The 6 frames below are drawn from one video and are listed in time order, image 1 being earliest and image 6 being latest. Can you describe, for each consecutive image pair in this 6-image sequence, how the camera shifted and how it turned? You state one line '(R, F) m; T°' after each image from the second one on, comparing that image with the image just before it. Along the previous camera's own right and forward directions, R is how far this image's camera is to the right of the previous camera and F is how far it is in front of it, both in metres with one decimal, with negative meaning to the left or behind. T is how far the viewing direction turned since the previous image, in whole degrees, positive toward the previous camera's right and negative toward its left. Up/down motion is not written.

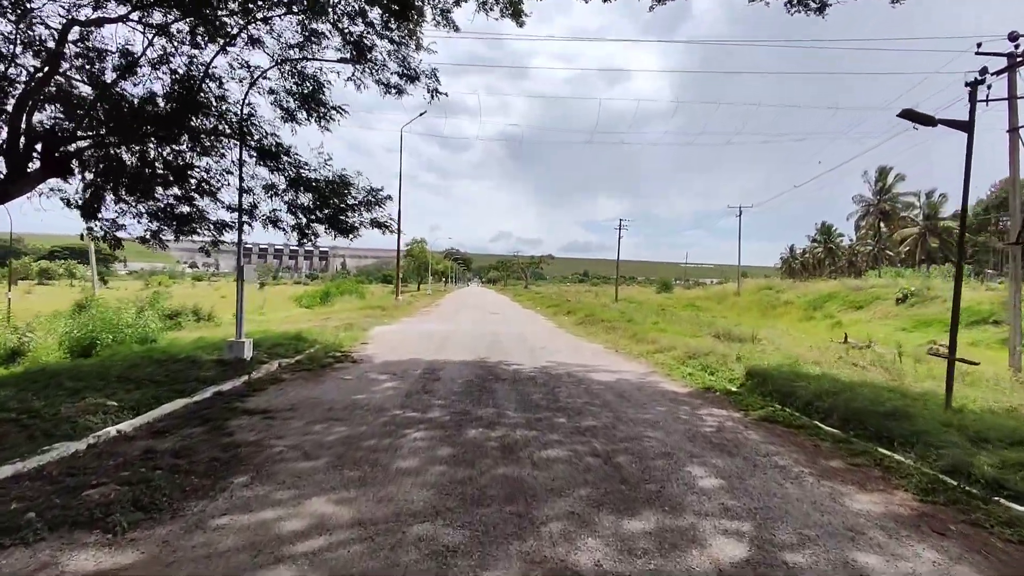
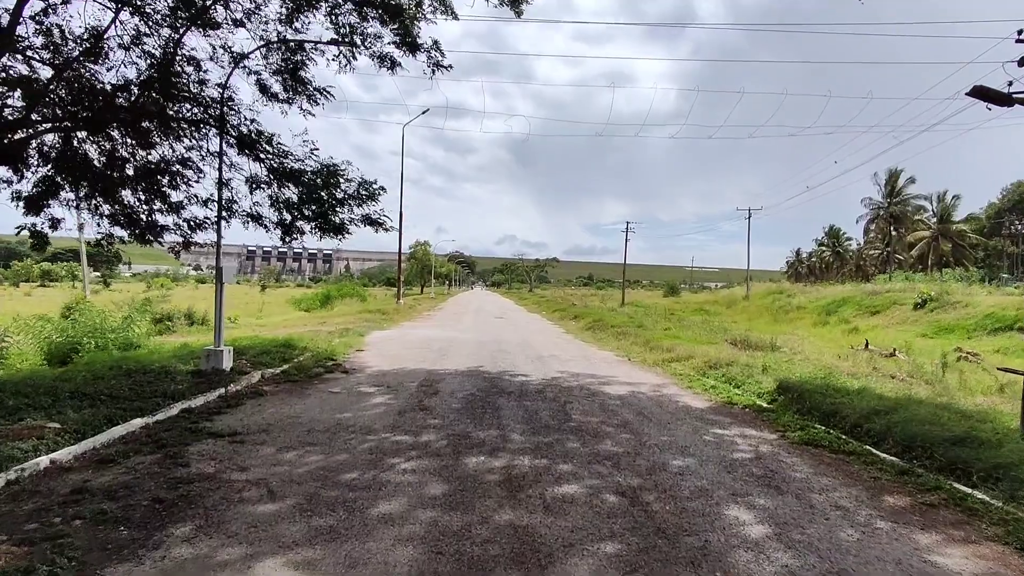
(0.0, +0.9) m; 0°
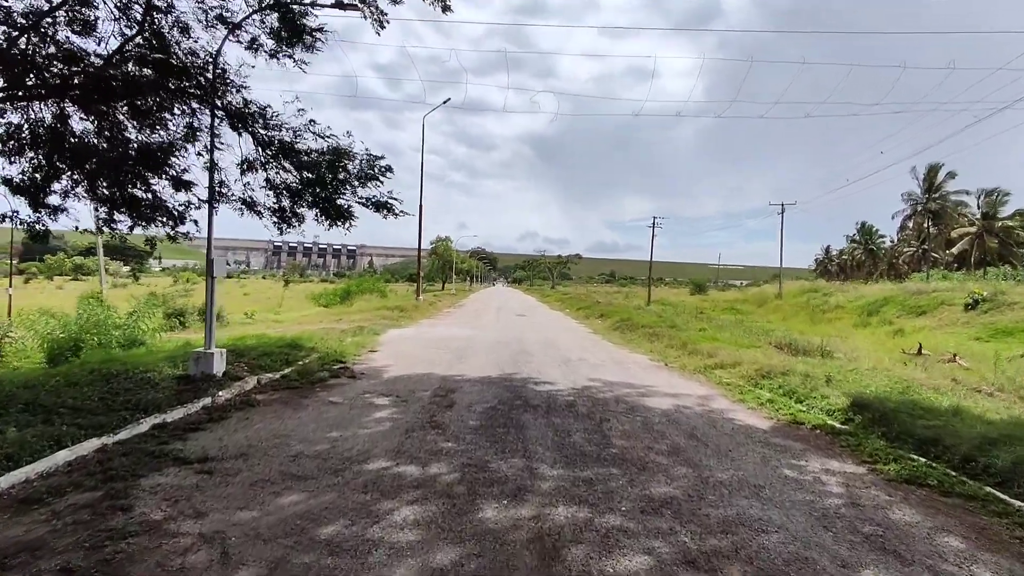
(-0.1, +1.1) m; -2°
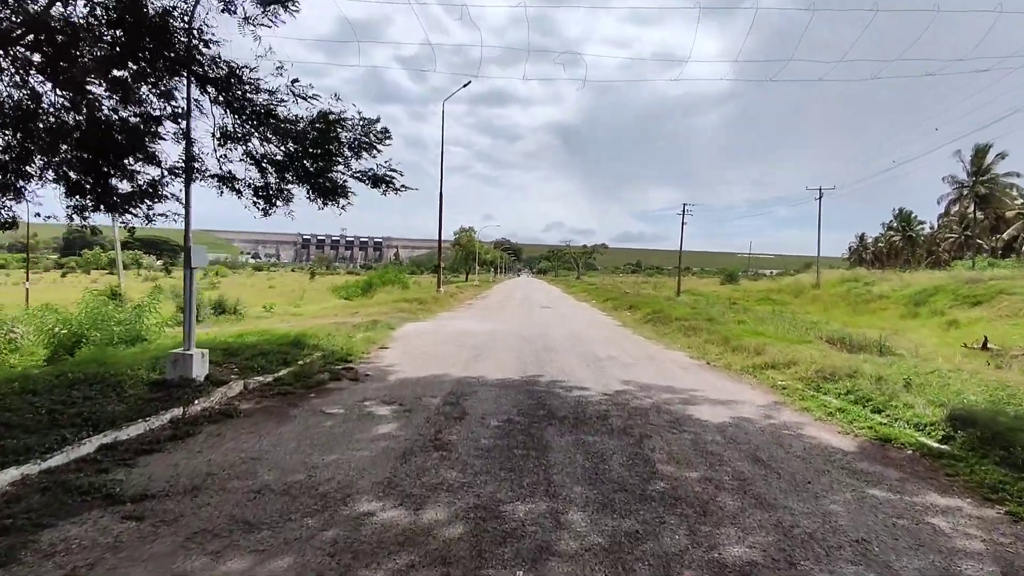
(0.0, +1.1) m; -3°
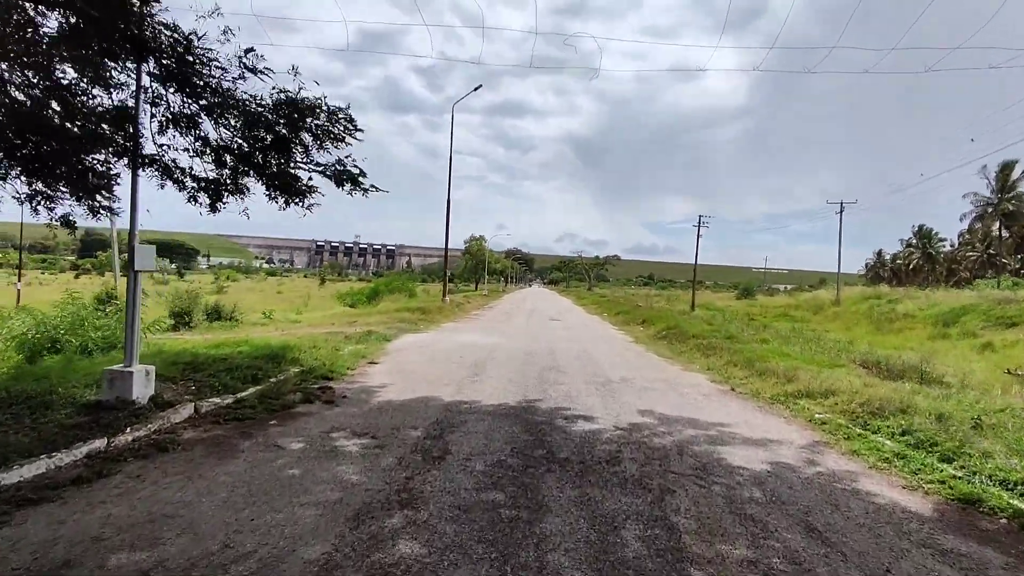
(+0.1, +1.0) m; -1°
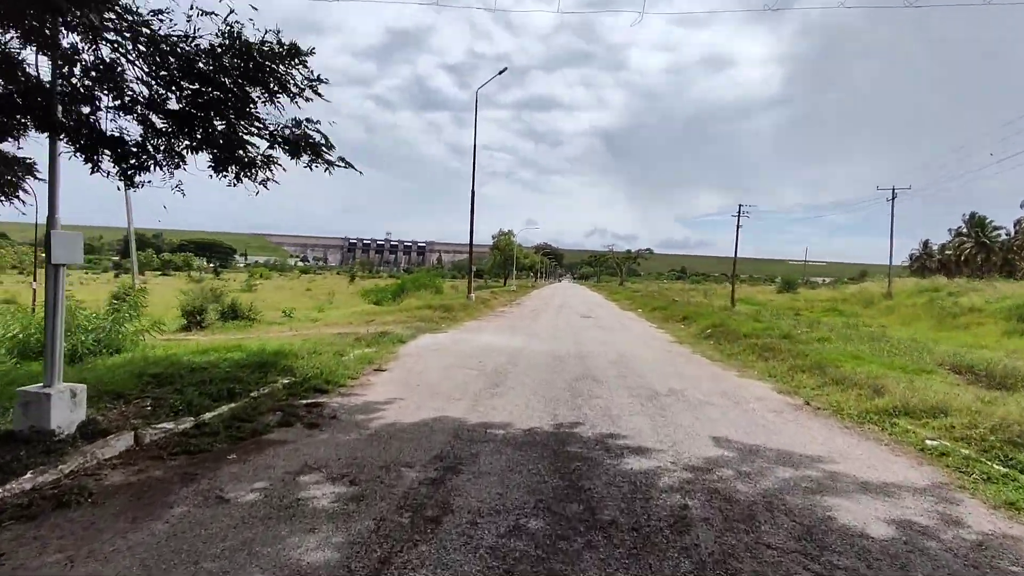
(+0.1, +1.5) m; -3°
